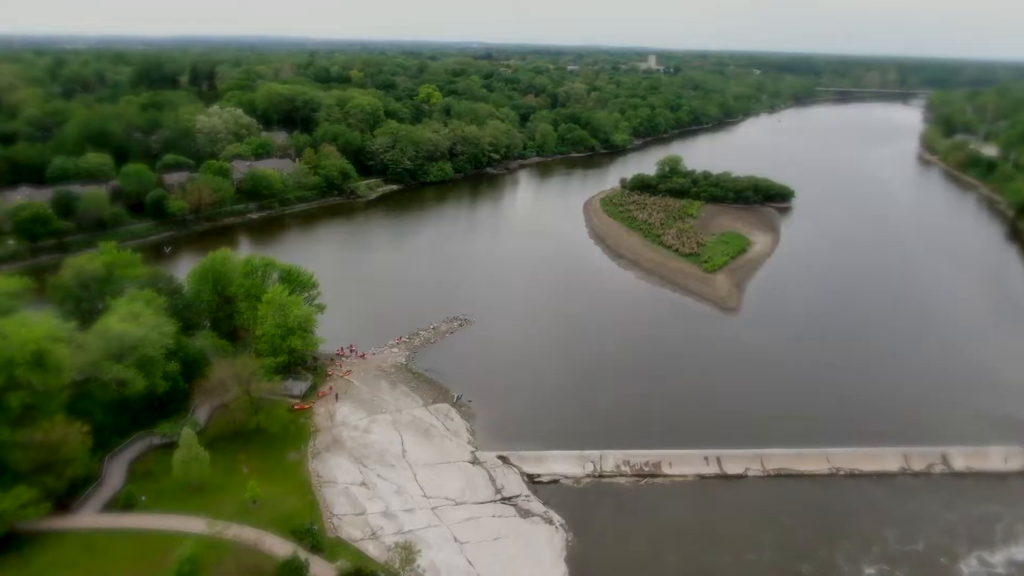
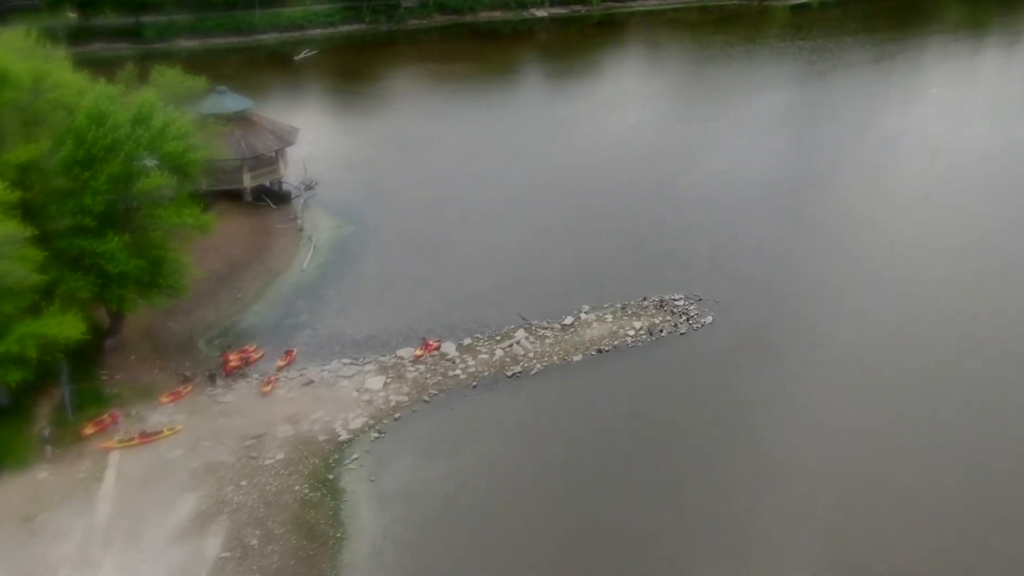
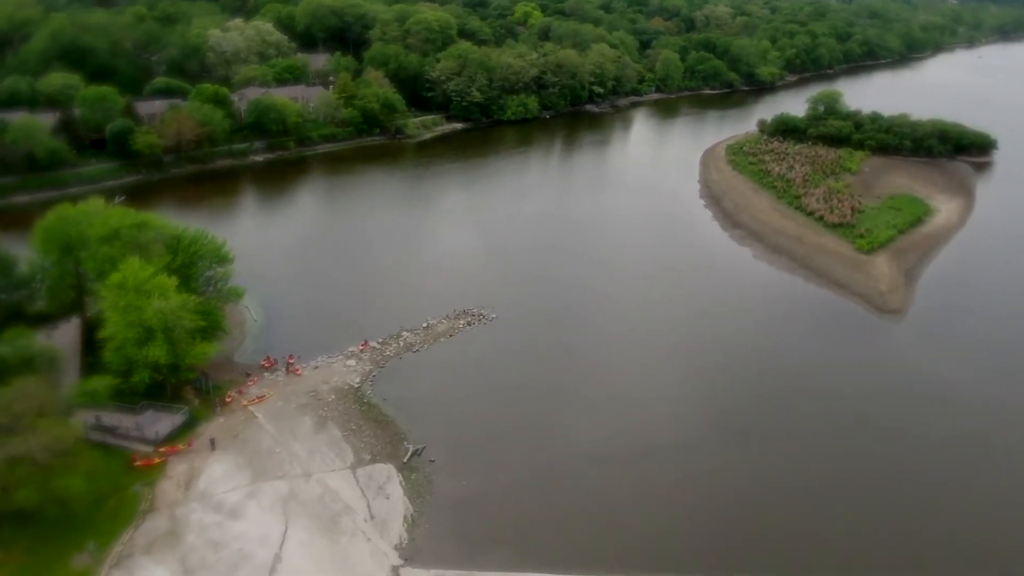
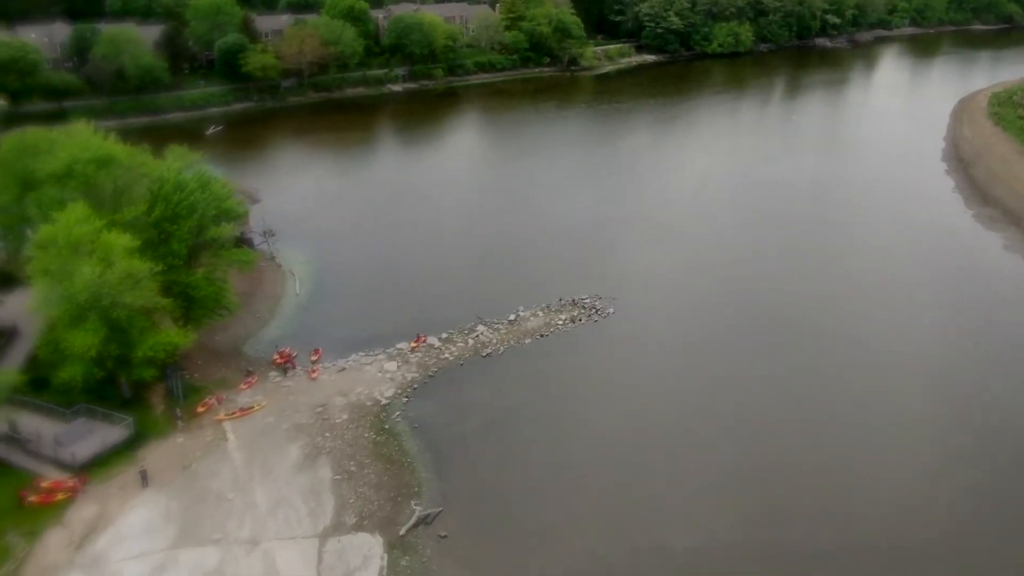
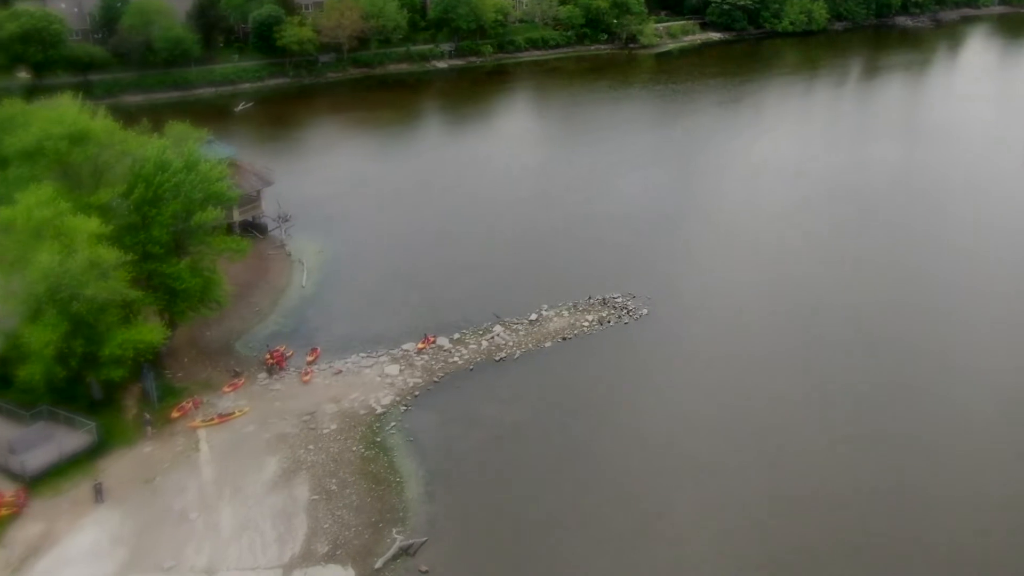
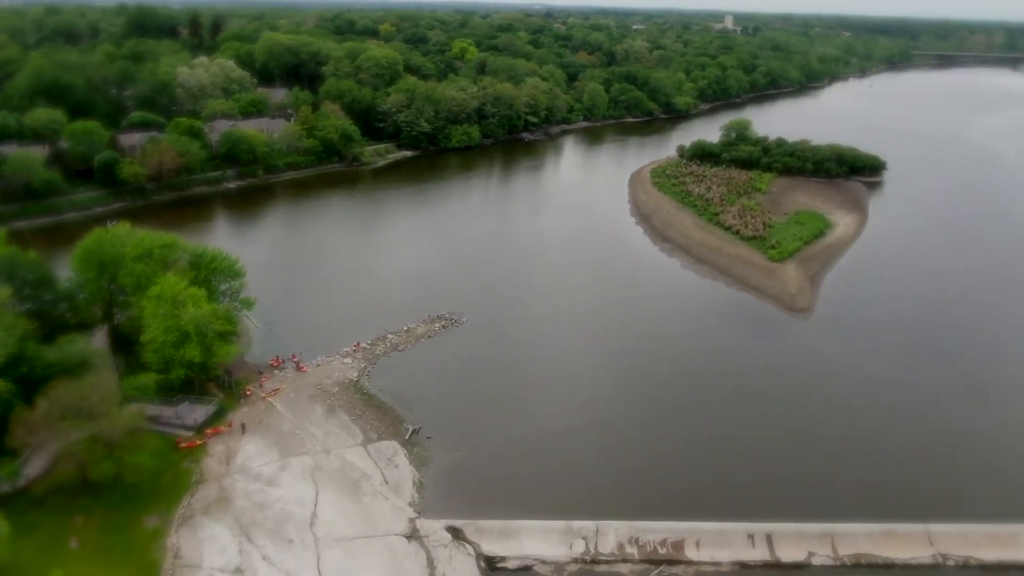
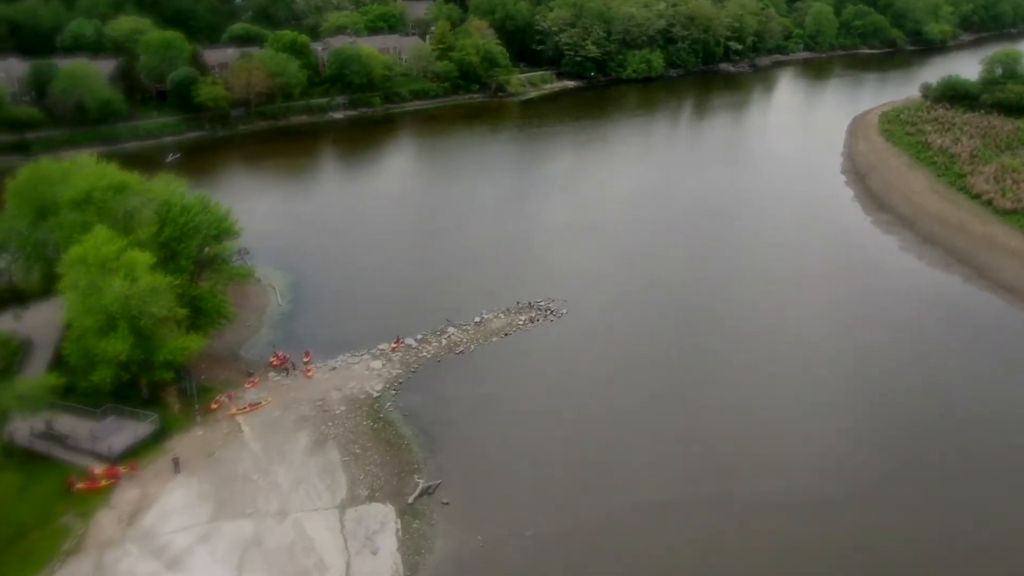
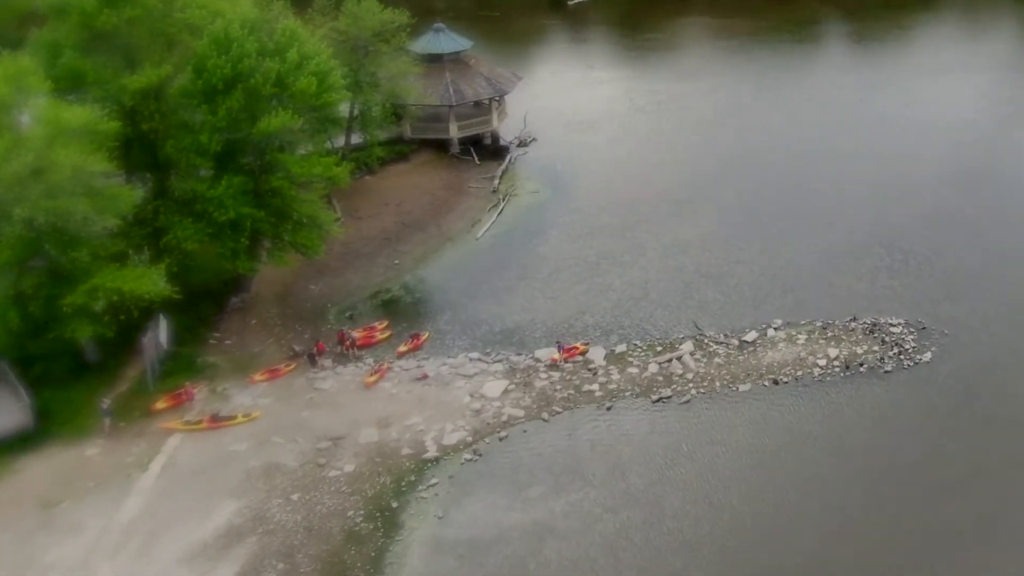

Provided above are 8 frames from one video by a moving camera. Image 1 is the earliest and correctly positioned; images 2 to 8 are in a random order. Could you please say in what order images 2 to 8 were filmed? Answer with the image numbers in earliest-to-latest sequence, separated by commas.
6, 3, 7, 4, 5, 2, 8
